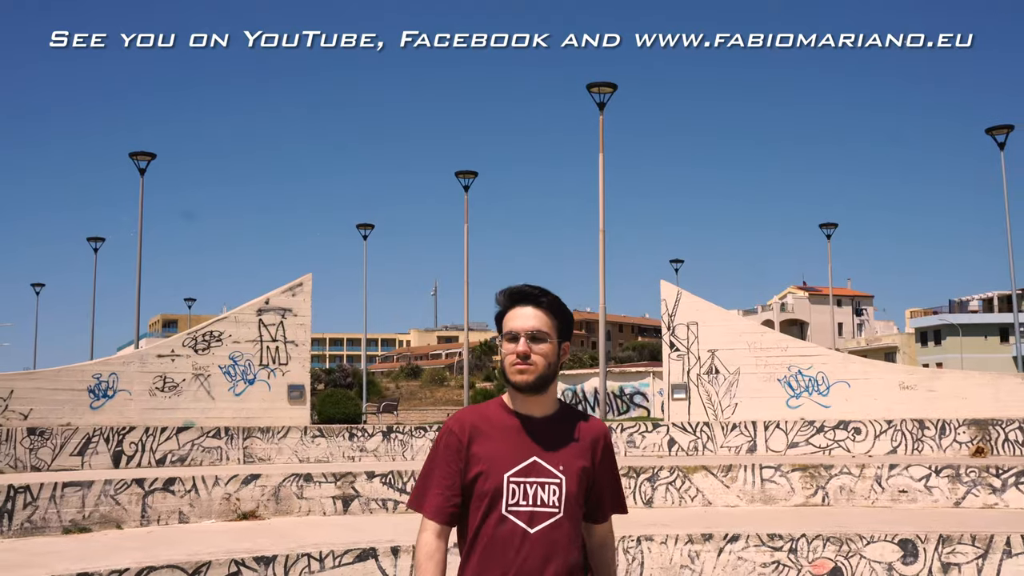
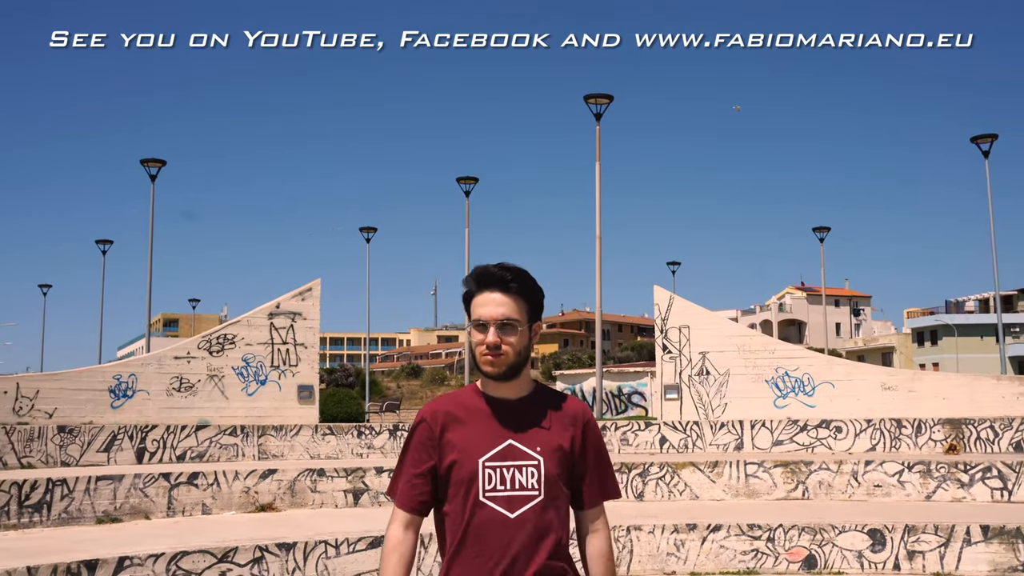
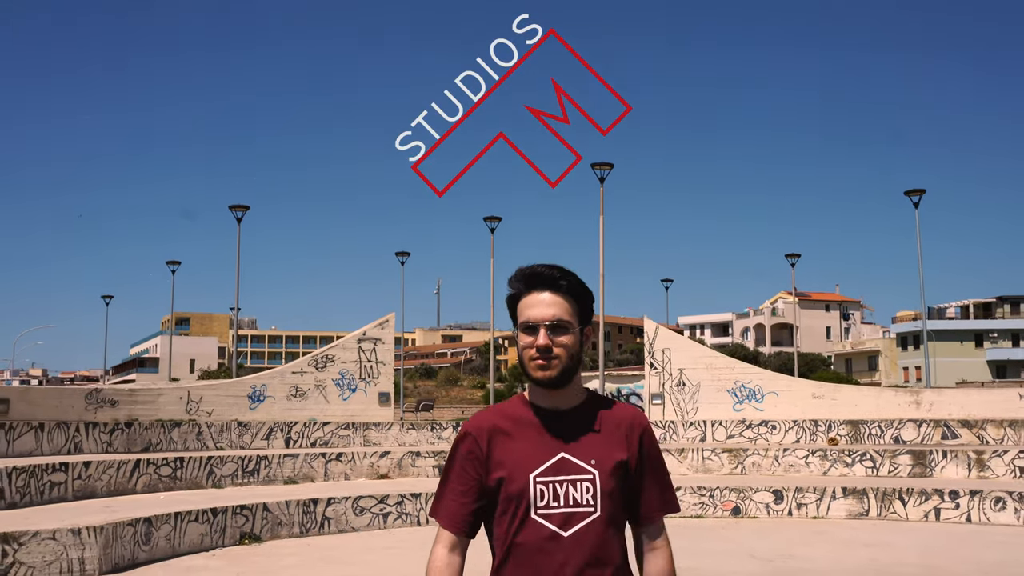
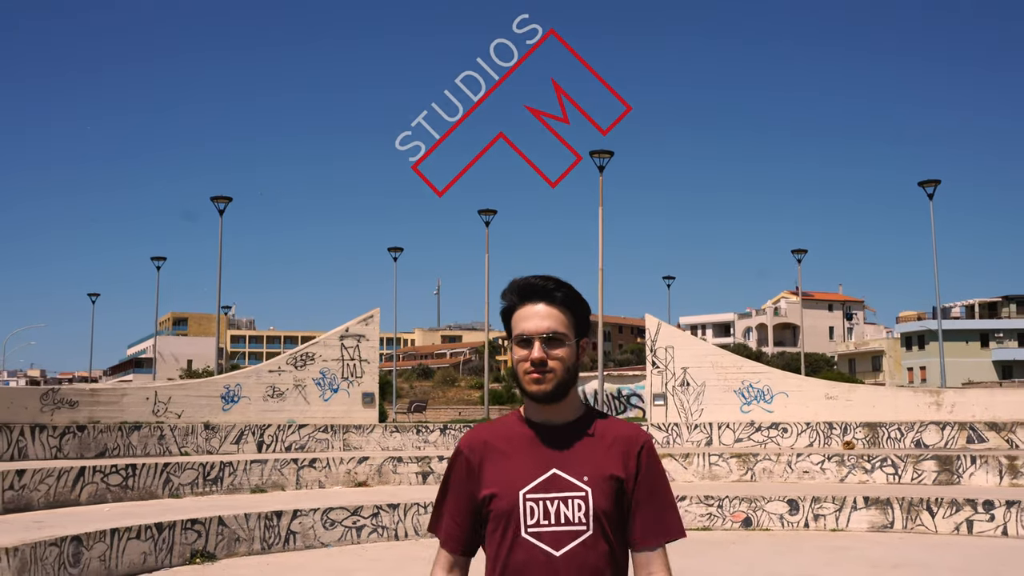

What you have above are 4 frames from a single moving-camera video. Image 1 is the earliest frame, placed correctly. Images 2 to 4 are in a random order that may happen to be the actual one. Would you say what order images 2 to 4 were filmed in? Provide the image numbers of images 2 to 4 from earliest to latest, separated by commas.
2, 4, 3
